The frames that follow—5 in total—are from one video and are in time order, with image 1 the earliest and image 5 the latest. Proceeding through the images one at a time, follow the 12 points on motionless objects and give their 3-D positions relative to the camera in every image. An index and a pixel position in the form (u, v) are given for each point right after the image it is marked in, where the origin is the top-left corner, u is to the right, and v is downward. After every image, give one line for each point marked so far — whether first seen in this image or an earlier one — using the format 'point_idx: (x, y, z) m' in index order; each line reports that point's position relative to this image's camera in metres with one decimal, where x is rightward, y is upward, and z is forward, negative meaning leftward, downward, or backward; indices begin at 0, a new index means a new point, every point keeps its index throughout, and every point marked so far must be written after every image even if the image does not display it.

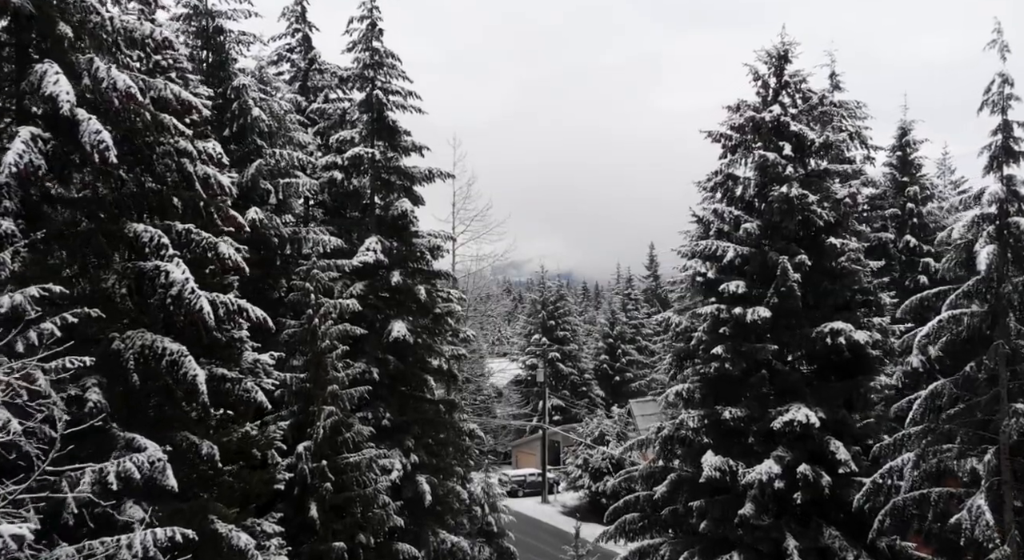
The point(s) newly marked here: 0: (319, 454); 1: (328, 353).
0: (-3.6, -3.3, +18.0) m
1: (-3.5, -1.4, +18.4) m
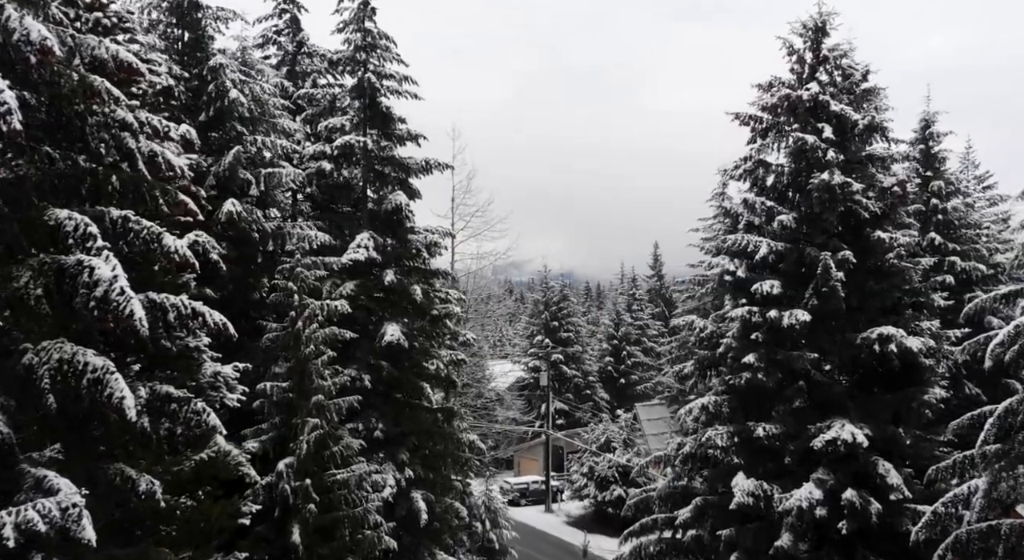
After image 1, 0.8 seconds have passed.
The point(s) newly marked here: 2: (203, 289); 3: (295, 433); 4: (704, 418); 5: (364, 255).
0: (-3.5, -3.3, +16.3) m
1: (-3.4, -1.4, +16.7) m
2: (-5.3, -0.1, +16.4) m
3: (-3.7, -2.6, +16.5) m
4: (+2.8, -2.0, +14.0) m
5: (-3.0, +0.5, +19.2) m
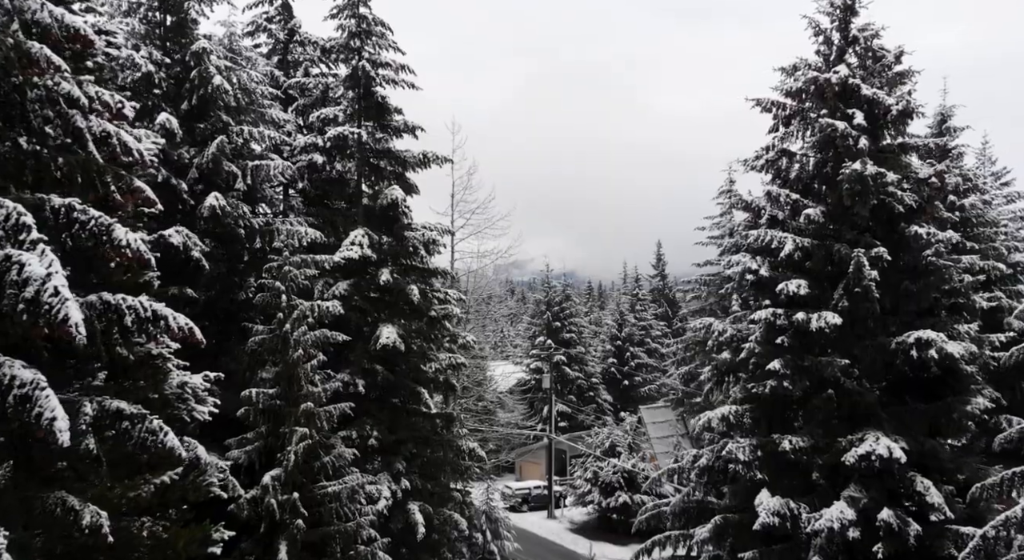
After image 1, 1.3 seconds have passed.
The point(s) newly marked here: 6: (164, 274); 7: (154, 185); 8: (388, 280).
0: (-3.5, -3.2, +15.2) m
1: (-3.4, -1.4, +15.6) m
2: (-5.2, -0.1, +15.4) m
3: (-3.7, -2.6, +15.4) m
4: (+2.8, -2.0, +12.9) m
5: (-2.9, +0.5, +18.2) m
6: (-5.7, +0.1, +15.9) m
7: (-5.8, +1.5, +15.7) m
8: (-2.4, 0.0, +18.8) m
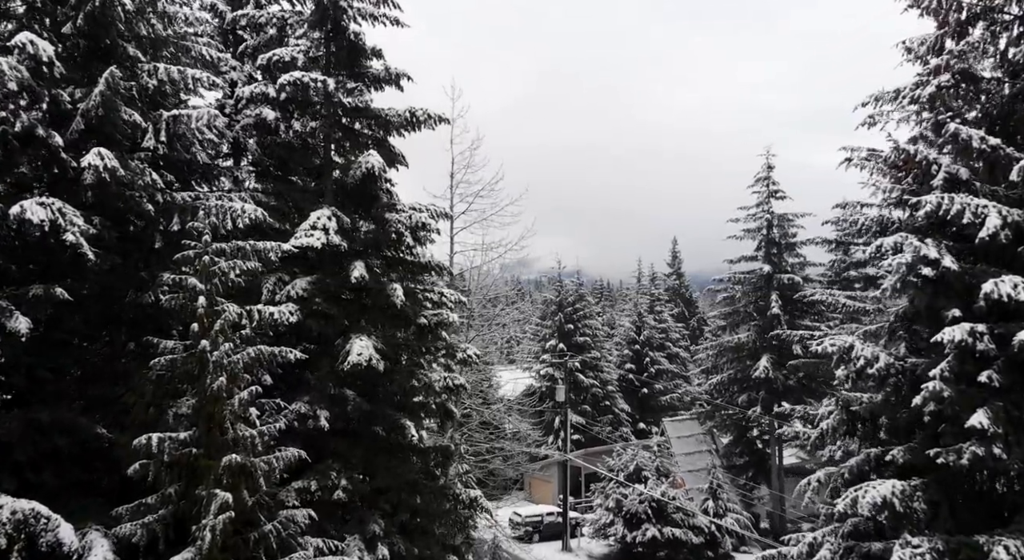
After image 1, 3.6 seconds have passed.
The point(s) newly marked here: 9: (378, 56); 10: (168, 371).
0: (-3.3, -3.2, +10.4) m
1: (-3.2, -1.3, +10.8) m
2: (-5.0, -0.1, +10.6) m
3: (-3.5, -2.6, +10.7) m
4: (+3.0, -2.0, +8.1) m
5: (-2.7, +0.6, +13.4) m
6: (-5.5, +0.1, +11.2) m
7: (-5.6, +1.6, +10.9) m
8: (-2.2, 0.0, +14.0) m
9: (-2.1, +3.6, +15.4) m
10: (-4.0, -1.1, +11.2) m
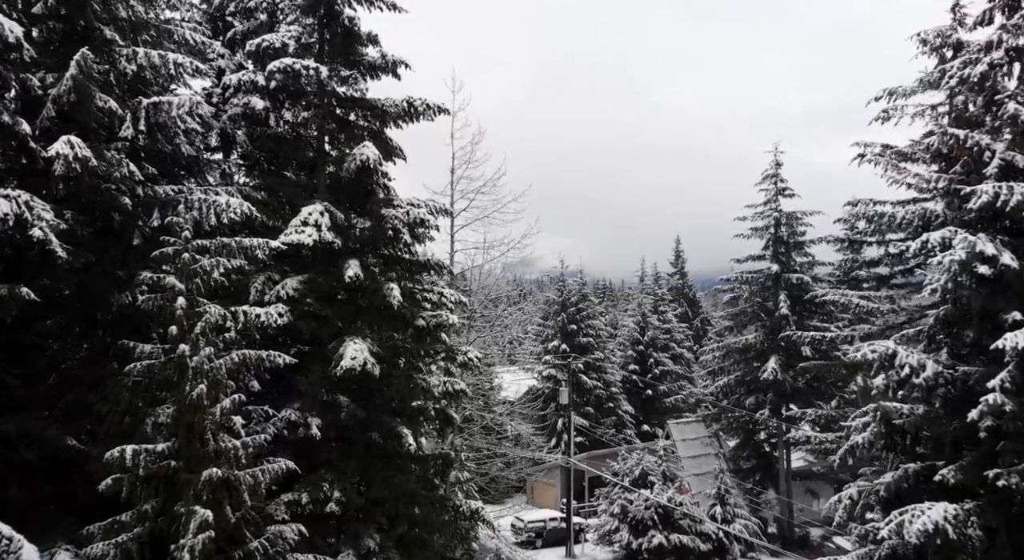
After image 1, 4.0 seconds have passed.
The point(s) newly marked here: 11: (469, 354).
0: (-3.2, -3.2, +9.6) m
1: (-3.1, -1.3, +10.0) m
2: (-5.0, -0.1, +9.8) m
3: (-3.4, -2.5, +9.9) m
4: (+3.1, -2.0, +7.3) m
5: (-2.6, +0.6, +12.6) m
6: (-5.4, +0.1, +10.3) m
7: (-5.5, +1.6, +10.1) m
8: (-2.1, 0.0, +13.2) m
9: (-2.1, +3.6, +14.6) m
10: (-3.9, -1.0, +10.4) m
11: (-0.7, -1.1, +14.8) m
